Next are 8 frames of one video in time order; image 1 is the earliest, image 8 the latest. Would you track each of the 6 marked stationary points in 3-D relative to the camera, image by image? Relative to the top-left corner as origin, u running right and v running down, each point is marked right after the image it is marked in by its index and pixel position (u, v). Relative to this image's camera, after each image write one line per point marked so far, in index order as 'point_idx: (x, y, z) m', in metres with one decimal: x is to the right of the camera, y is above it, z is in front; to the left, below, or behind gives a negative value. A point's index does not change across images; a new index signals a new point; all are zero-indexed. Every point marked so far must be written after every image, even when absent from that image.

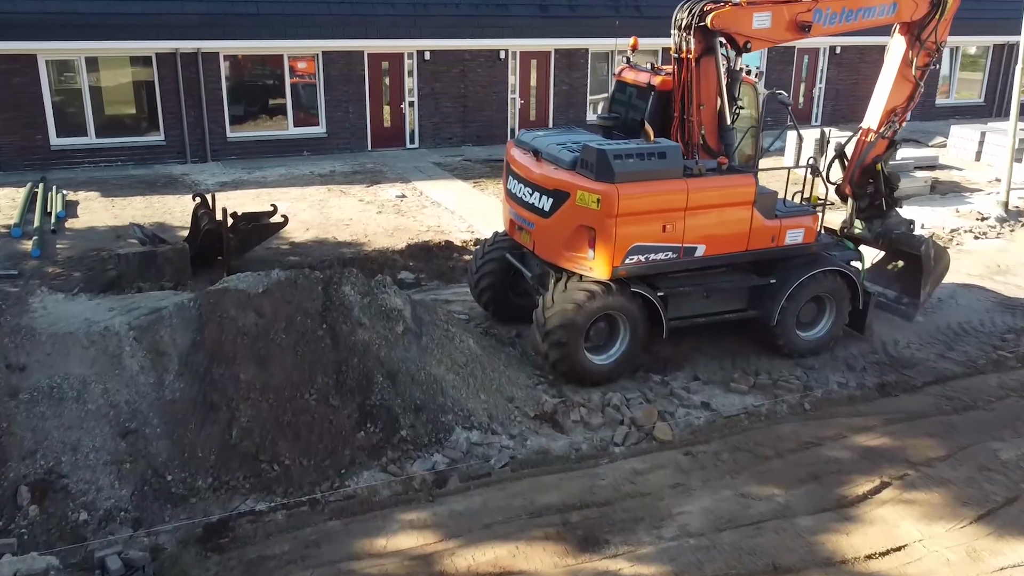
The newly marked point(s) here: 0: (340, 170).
0: (-3.0, +2.0, +15.8) m
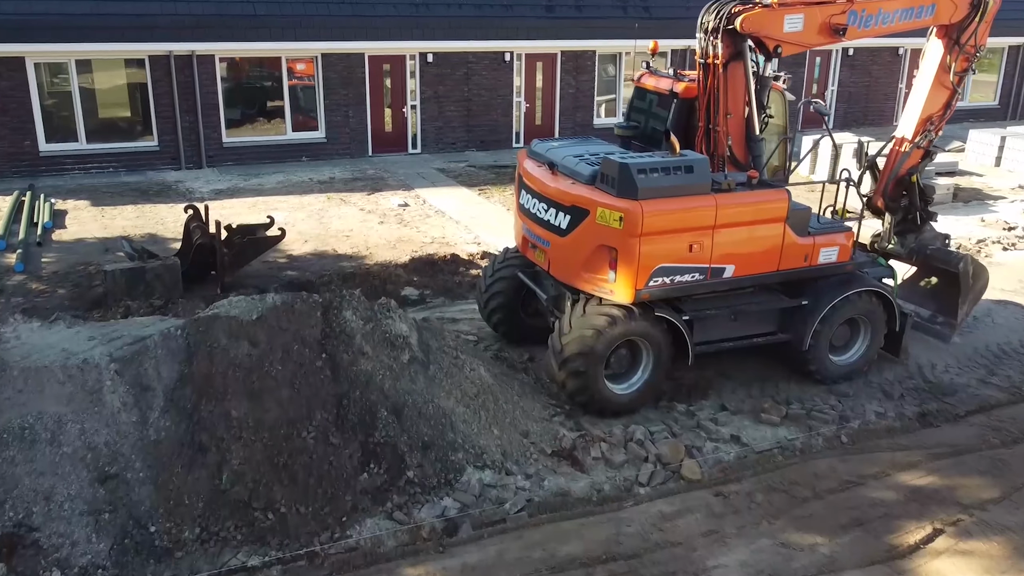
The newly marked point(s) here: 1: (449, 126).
0: (-2.9, +1.9, +15.3) m
1: (-1.2, +3.2, +17.6) m
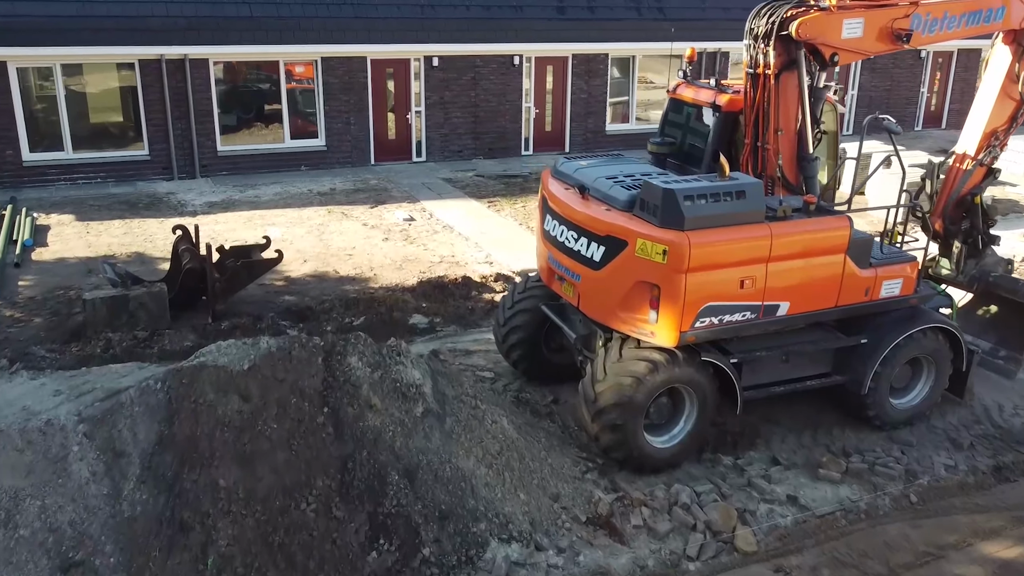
0: (-2.7, +1.6, +14.5) m
1: (-1.0, +2.9, +16.8) m
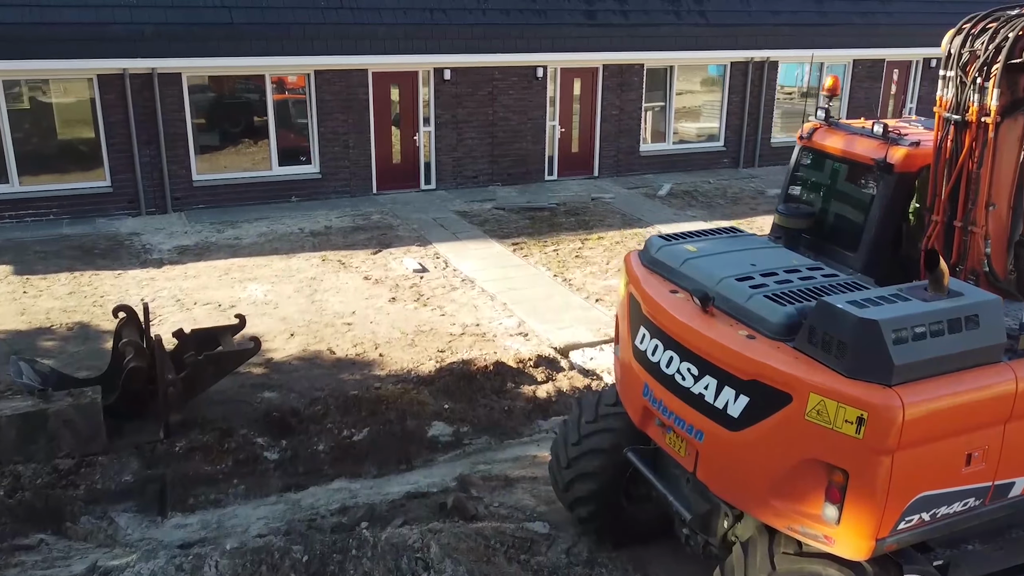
0: (-2.4, +0.8, +12.3) m
1: (-0.7, +2.1, +14.6) m
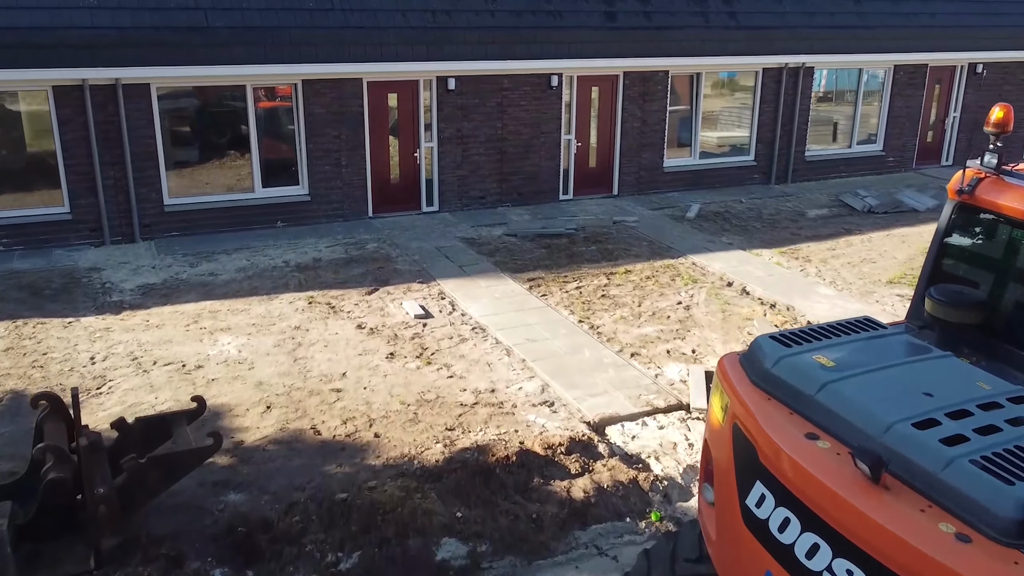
0: (-2.2, +0.4, +10.8) m
1: (-0.5, +1.7, +13.1) m
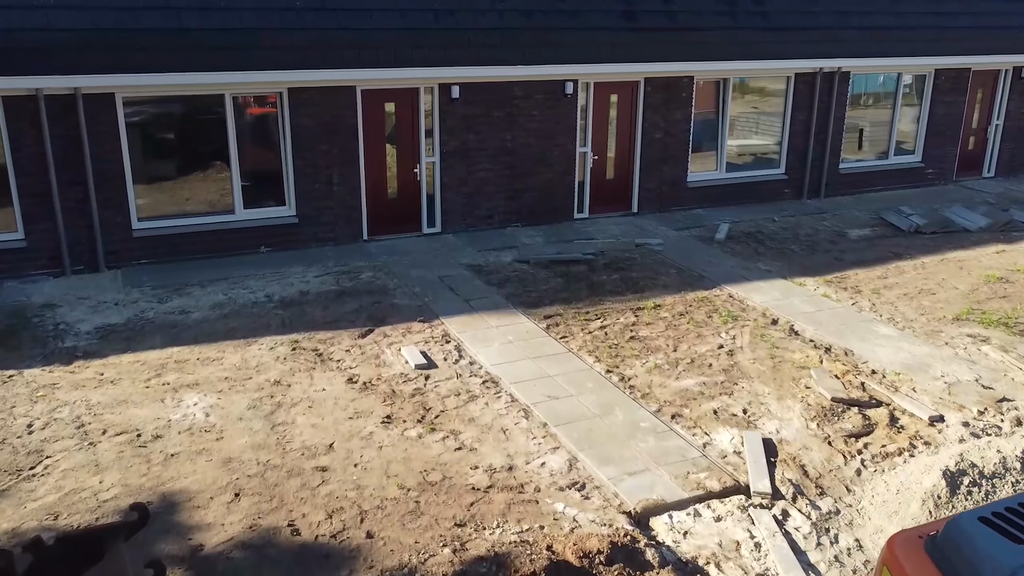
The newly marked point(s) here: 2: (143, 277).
0: (-2.1, 0.0, +9.5) m
1: (-0.4, +1.3, +11.9) m
2: (-4.0, +0.1, +9.8) m
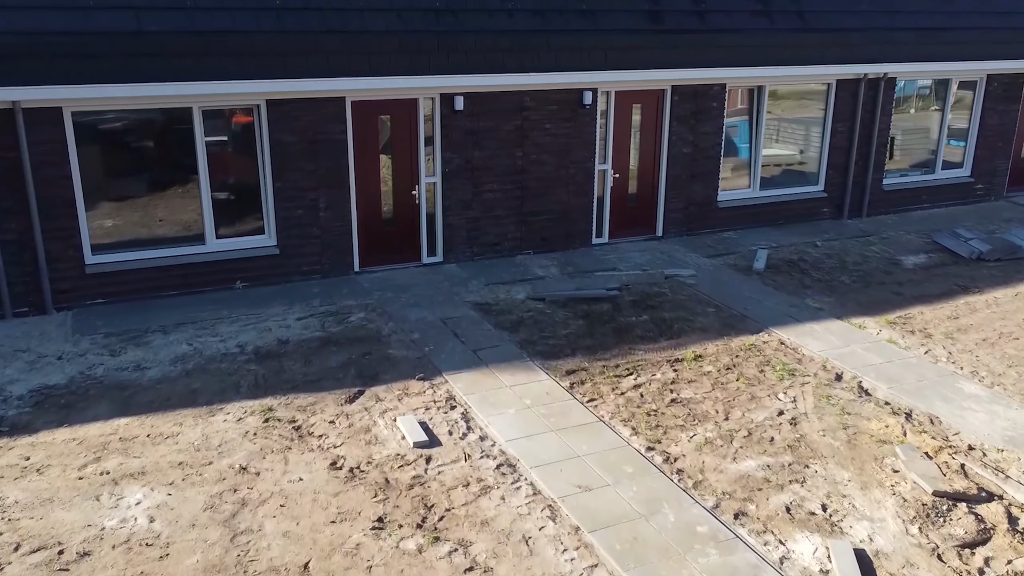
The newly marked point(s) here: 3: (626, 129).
0: (-1.9, -0.4, +8.1) m
1: (-0.2, +0.9, +10.5) m
2: (-3.9, -0.3, +8.4) m
3: (+1.4, +1.9, +11.0) m
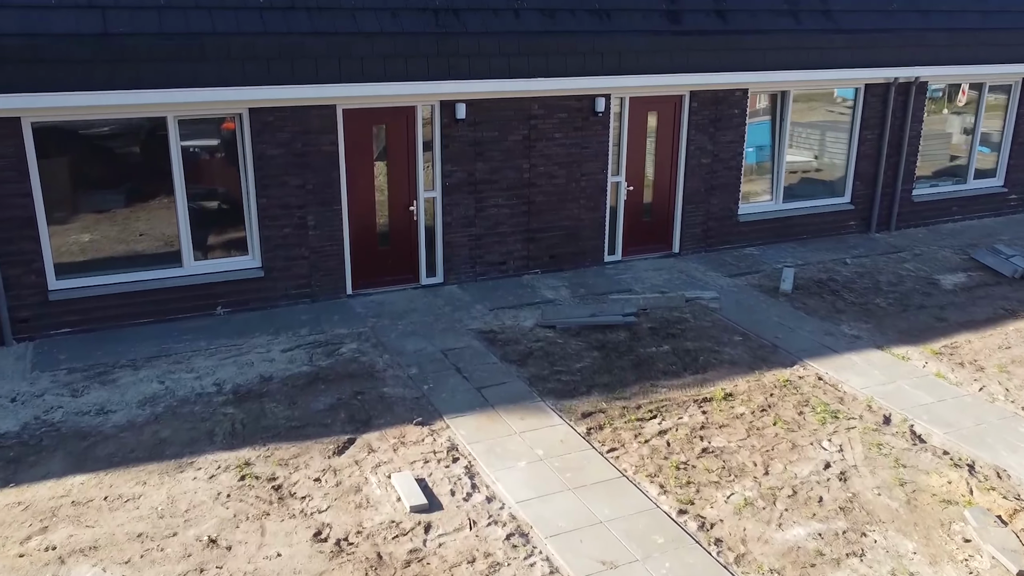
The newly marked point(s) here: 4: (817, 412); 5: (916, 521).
0: (-1.8, -0.7, +7.3) m
1: (-0.2, +0.6, +9.7) m
2: (-3.8, -0.6, +7.6) m
3: (+1.4, +1.7, +10.2) m
4: (+2.3, -0.9, +6.8) m
5: (+2.4, -1.4, +5.5) m
